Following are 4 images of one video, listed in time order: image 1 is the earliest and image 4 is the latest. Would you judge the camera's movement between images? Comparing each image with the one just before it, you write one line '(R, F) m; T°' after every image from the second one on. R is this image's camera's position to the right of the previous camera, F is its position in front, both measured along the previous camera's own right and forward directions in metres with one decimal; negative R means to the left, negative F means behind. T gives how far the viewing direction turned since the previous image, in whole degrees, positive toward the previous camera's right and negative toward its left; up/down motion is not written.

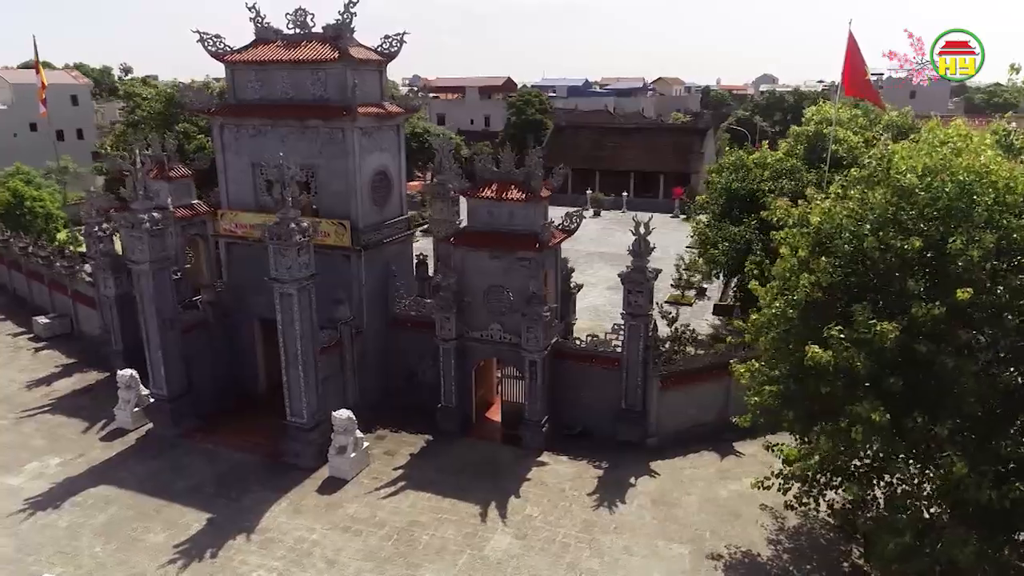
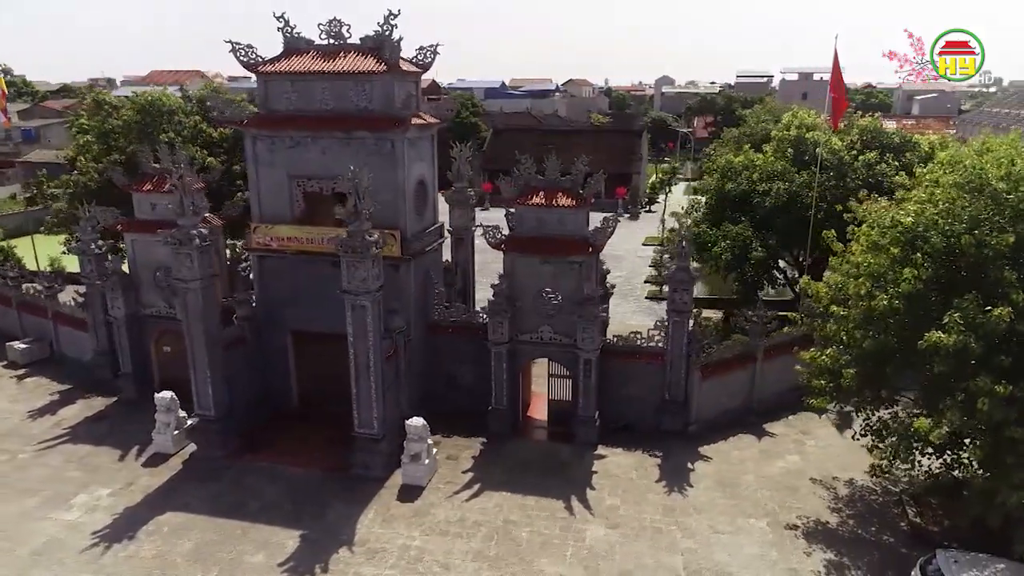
(-3.1, -0.3) m; +8°
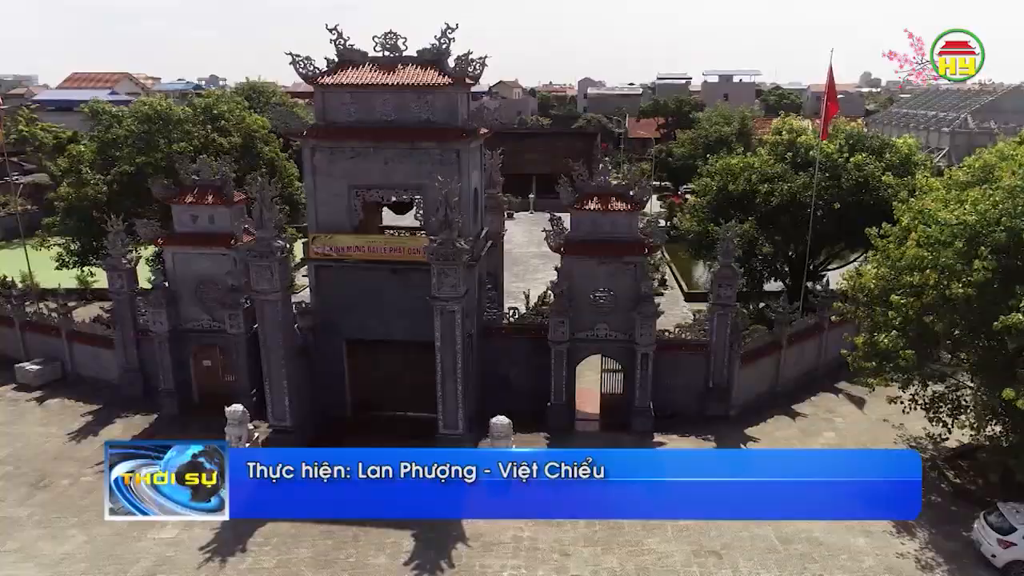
(-3.1, -0.5) m; +7°
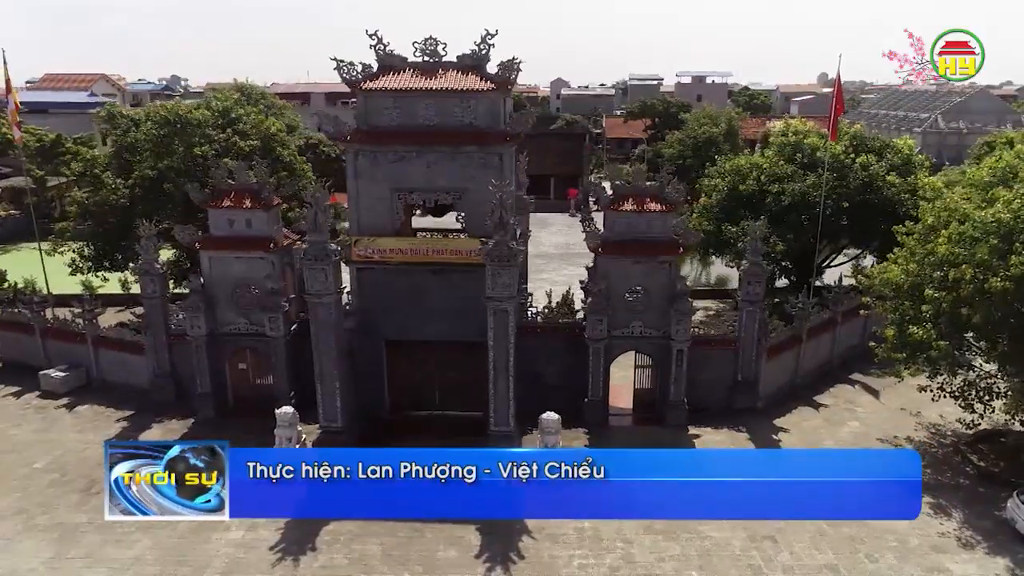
(-1.6, -0.3) m; +3°
